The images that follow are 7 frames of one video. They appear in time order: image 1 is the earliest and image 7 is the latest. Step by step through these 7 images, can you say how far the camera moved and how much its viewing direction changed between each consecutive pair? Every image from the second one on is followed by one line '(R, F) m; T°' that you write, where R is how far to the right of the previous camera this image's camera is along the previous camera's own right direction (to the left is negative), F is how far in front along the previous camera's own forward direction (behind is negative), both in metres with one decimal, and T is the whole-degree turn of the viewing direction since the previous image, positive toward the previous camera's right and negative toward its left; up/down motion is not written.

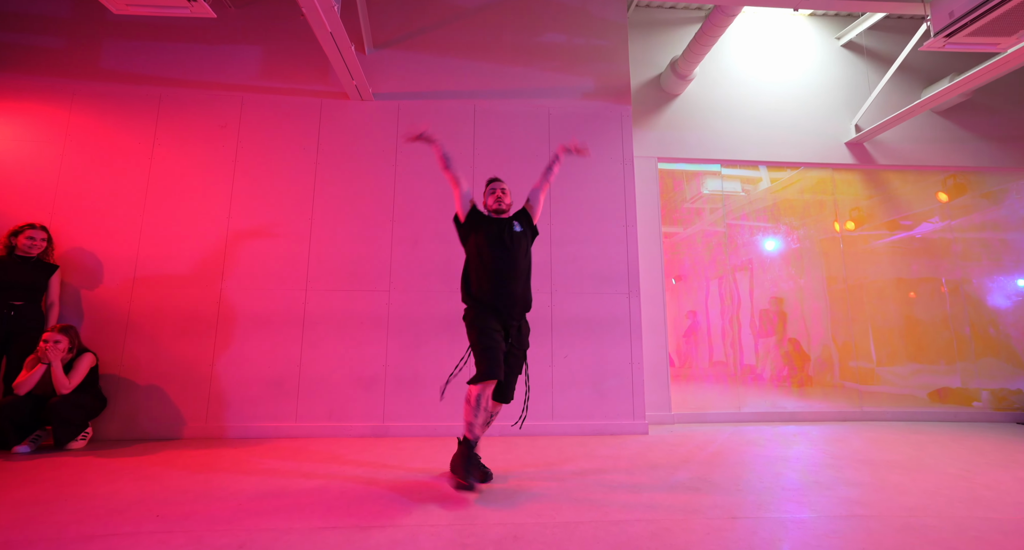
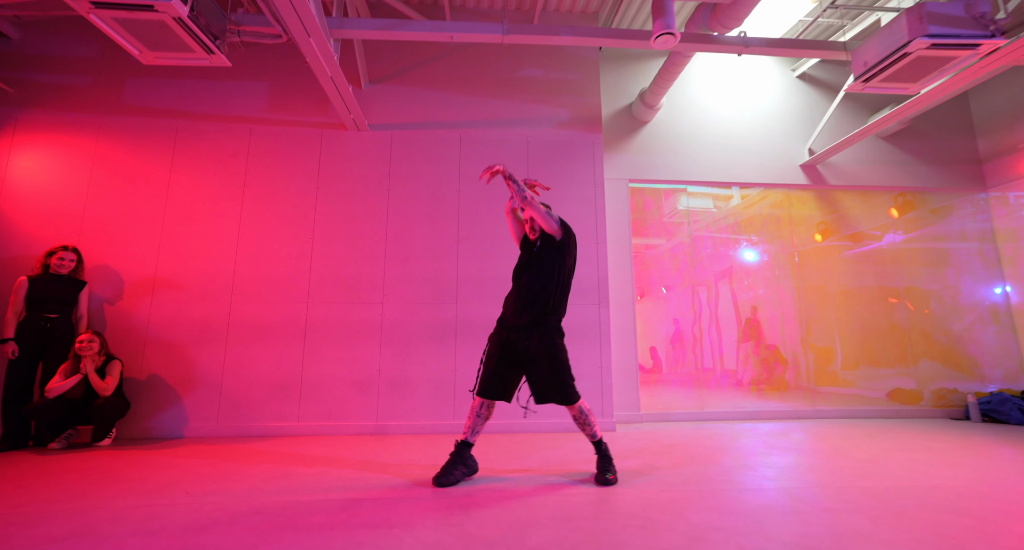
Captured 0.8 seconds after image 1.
(+0.1, -0.4) m; 0°
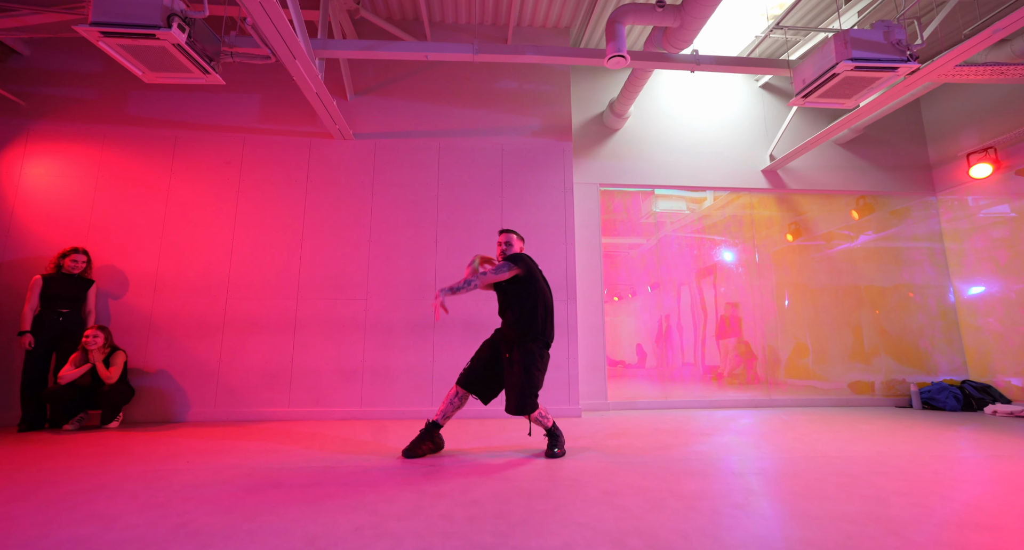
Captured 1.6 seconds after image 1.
(+0.2, -0.3) m; 0°
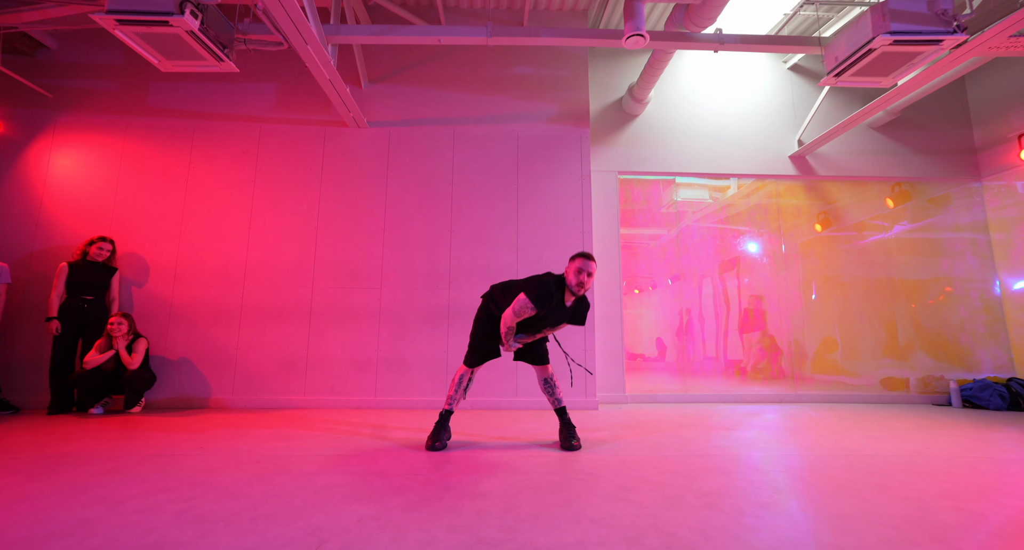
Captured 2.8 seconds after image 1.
(0.0, +0.1) m; -2°
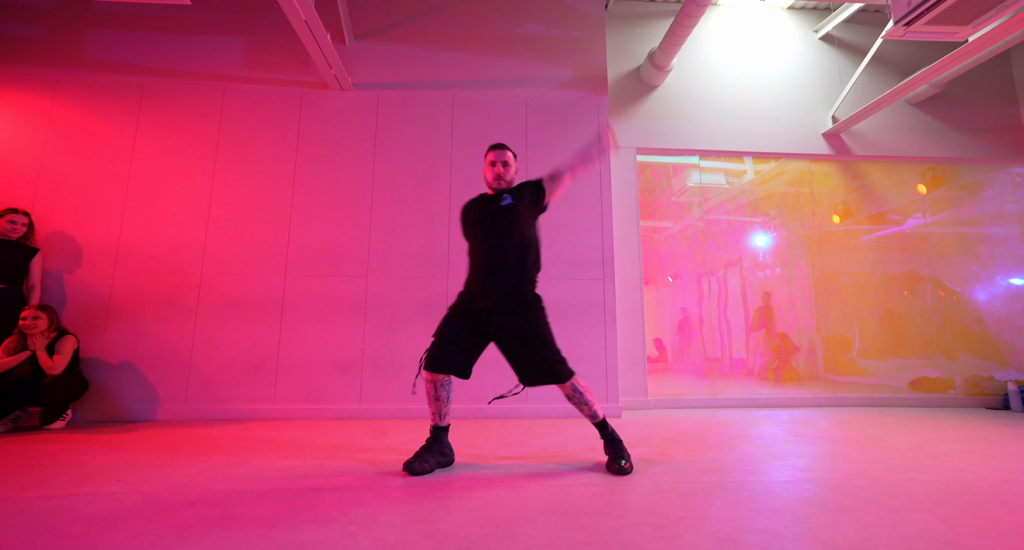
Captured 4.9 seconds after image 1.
(-0.2, +0.6) m; +2°
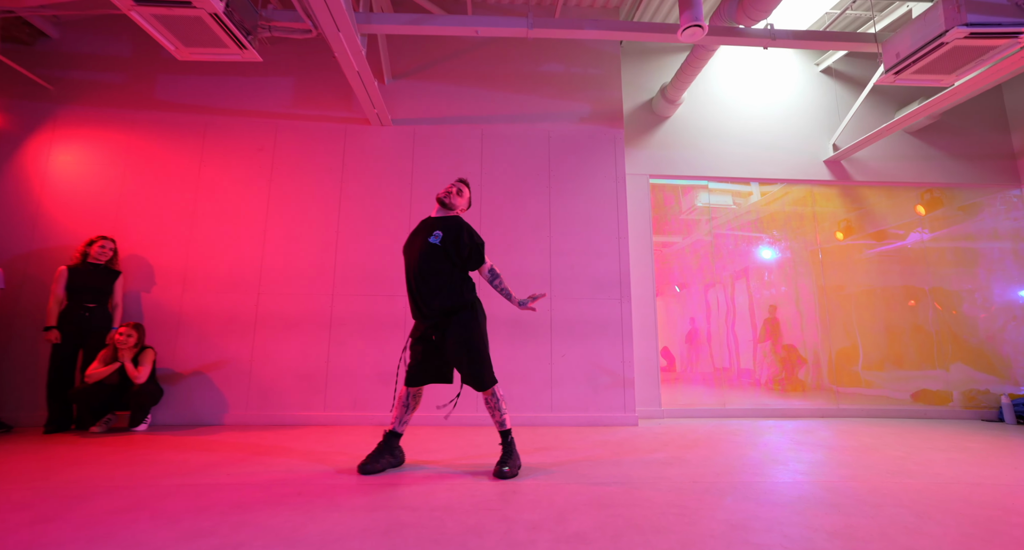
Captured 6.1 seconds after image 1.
(-0.2, -0.3) m; -1°
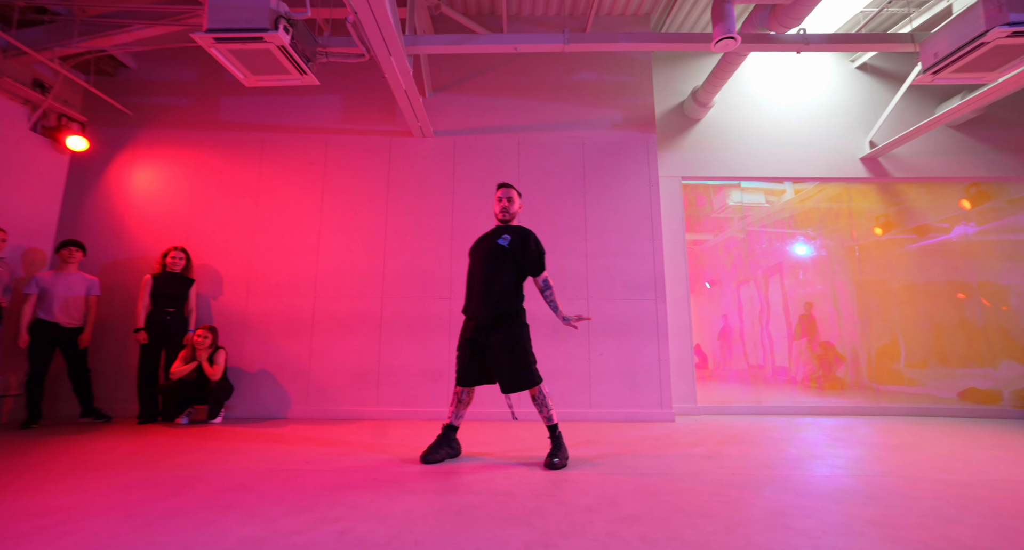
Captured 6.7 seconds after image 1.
(-0.1, -0.2) m; -3°
